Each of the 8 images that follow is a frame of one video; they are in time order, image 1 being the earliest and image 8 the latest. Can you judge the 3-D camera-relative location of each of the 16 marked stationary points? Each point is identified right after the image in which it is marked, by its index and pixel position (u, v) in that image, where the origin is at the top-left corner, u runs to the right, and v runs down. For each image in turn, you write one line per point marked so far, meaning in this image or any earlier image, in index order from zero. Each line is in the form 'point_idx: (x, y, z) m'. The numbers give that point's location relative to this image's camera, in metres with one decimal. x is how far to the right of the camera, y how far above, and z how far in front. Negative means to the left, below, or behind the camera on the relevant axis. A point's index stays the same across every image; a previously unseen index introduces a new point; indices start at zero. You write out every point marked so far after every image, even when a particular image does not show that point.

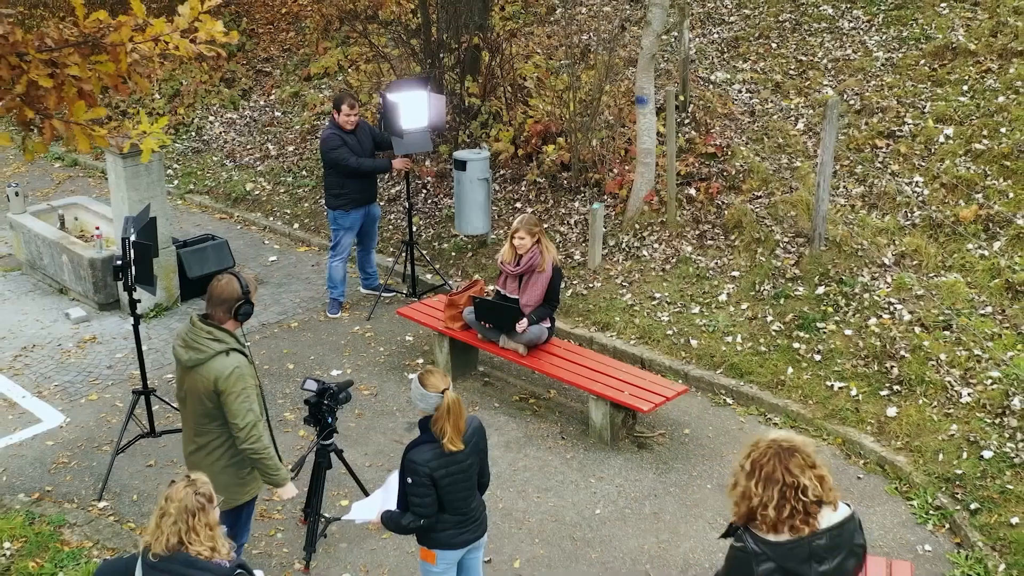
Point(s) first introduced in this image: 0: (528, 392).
0: (+0.1, -0.4, +5.6) m
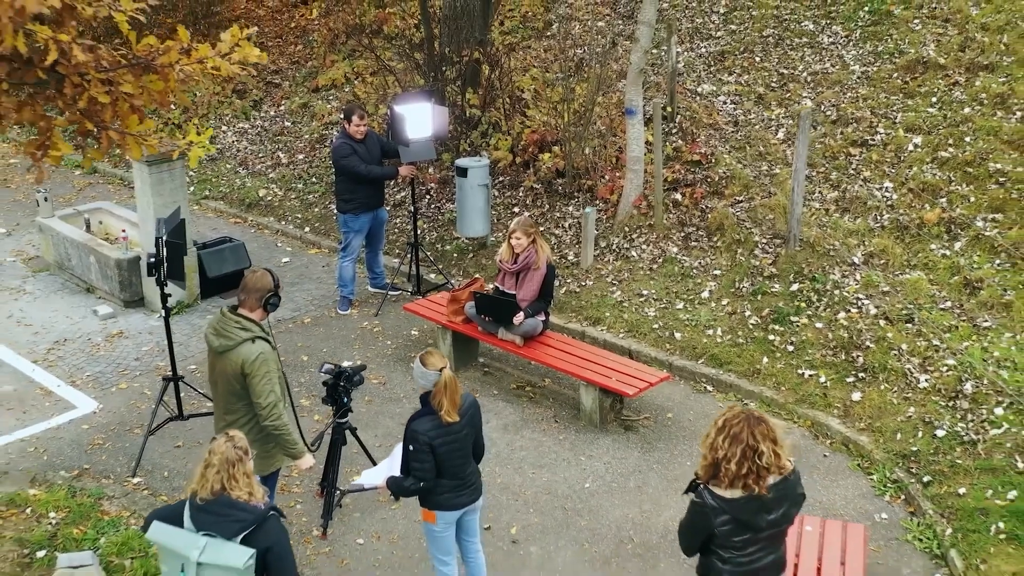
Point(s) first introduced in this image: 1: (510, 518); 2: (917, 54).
0: (+0.1, -0.4, +6.1) m
1: (0.0, -0.8, +4.8) m
2: (+2.2, +1.3, +7.8) m
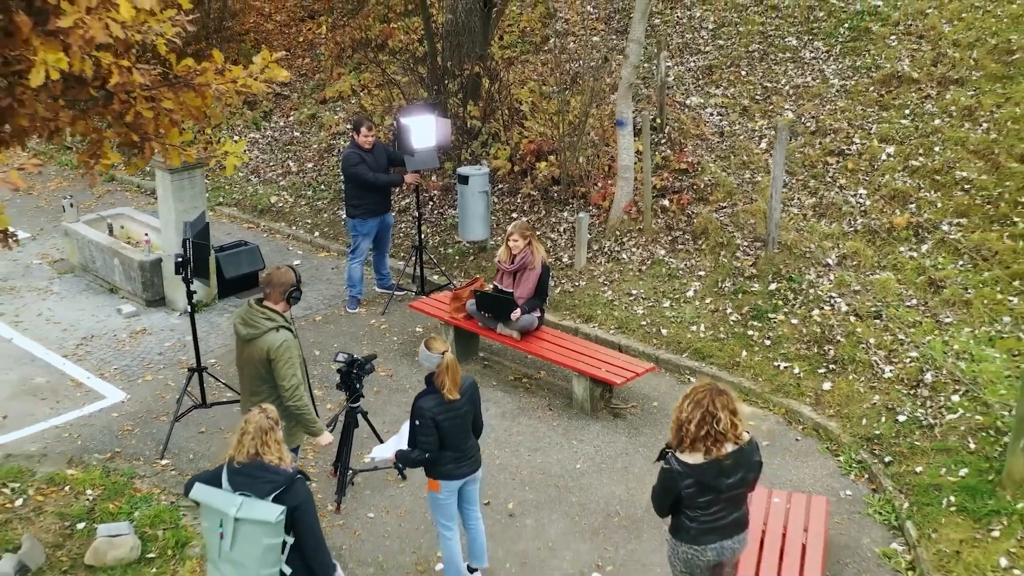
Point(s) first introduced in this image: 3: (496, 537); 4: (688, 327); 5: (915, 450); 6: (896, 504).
0: (0.0, -0.4, +6.5) m
1: (0.0, -0.8, +5.3) m
2: (+2.2, +1.3, +8.3) m
3: (-0.1, -0.9, +5.0) m
4: (+0.8, -0.2, +6.6) m
5: (+1.5, -0.6, +5.3) m
6: (+1.3, -0.8, +5.0) m
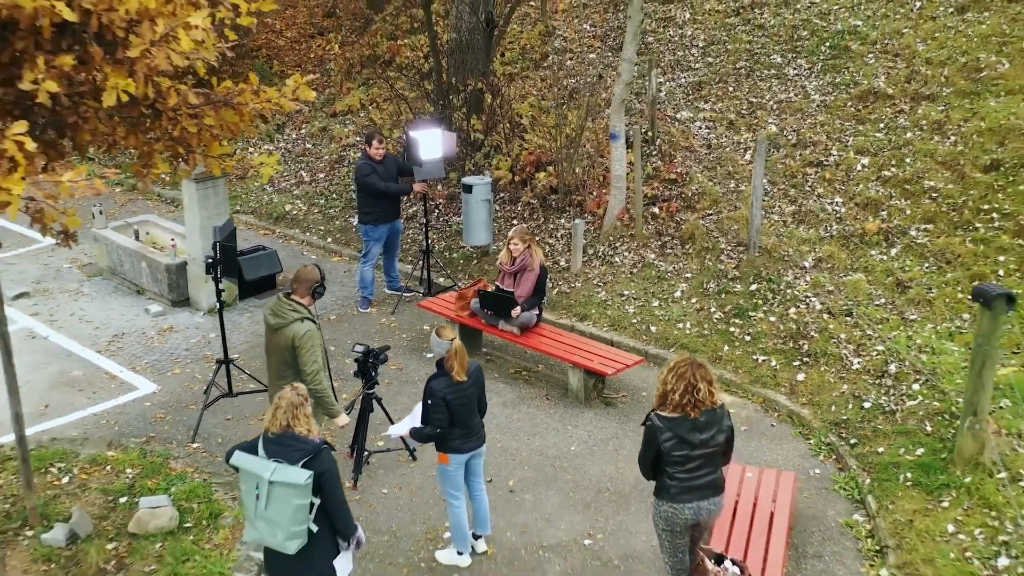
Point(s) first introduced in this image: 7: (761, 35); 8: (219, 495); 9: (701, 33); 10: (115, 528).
0: (0.0, -0.4, +7.1) m
1: (0.0, -0.8, +5.8) m
2: (+2.2, +1.2, +8.8) m
3: (-0.1, -0.9, +5.5) m
4: (+0.8, -0.2, +7.1) m
5: (+1.5, -0.6, +5.8) m
6: (+1.3, -0.7, +5.5) m
7: (+1.8, +1.8, +10.2) m
8: (-1.2, -0.8, +5.7) m
9: (+1.4, +1.9, +10.7) m
10: (-1.5, -0.9, +5.4) m
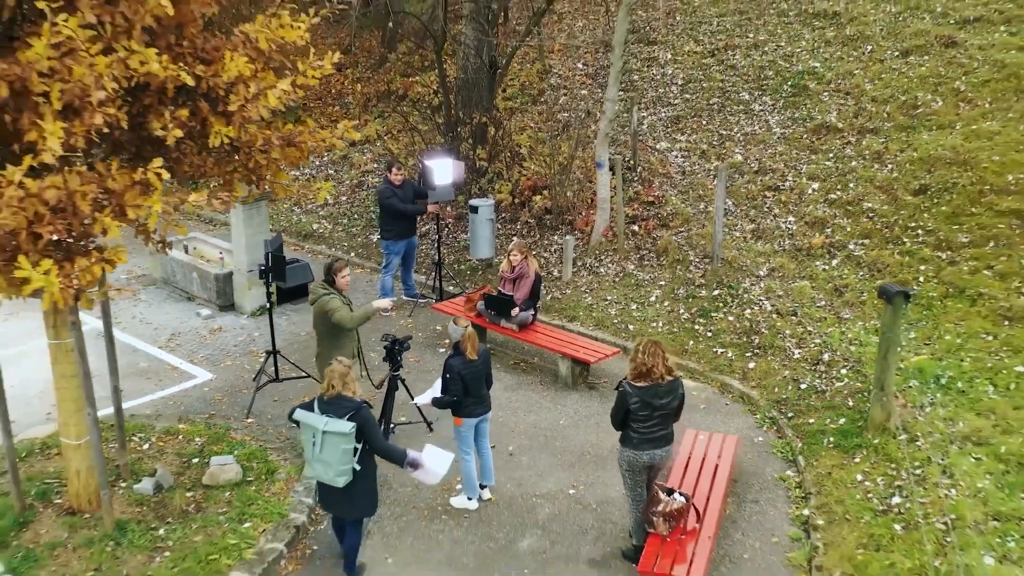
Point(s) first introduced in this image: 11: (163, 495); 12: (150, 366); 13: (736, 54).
0: (0.0, -0.4, +8.4) m
1: (0.0, -0.8, +7.1) m
2: (+2.2, +1.2, +10.1) m
3: (-0.1, -0.9, +6.8) m
4: (+0.8, -0.2, +8.4) m
5: (+1.5, -0.6, +7.1) m
6: (+1.3, -0.7, +6.8) m
7: (+1.8, +1.7, +11.5) m
8: (-1.2, -0.8, +7.0) m
9: (+1.4, +1.8, +12.0) m
10: (-1.5, -0.9, +6.7) m
11: (-1.6, -0.9, +6.5) m
12: (-2.1, -0.5, +8.4) m
13: (+1.9, +1.9, +11.9) m
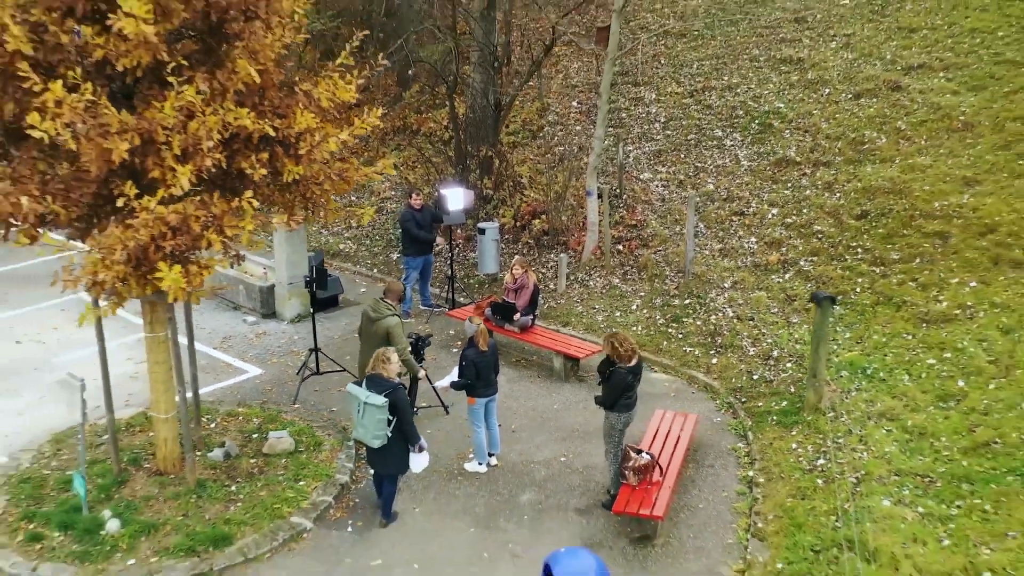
0: (+0.1, -0.5, +9.9) m
1: (0.0, -0.8, +8.6) m
2: (+2.2, +1.1, +11.7) m
3: (0.0, -0.9, +8.3) m
4: (+0.8, -0.3, +10.0) m
5: (+1.5, -0.6, +8.6) m
6: (+1.4, -0.8, +8.4) m
7: (+1.8, +1.6, +13.1) m
8: (-1.2, -0.9, +8.6) m
9: (+1.4, +1.7, +13.6) m
10: (-1.5, -0.9, +8.2) m
11: (-1.6, -1.0, +8.0) m
12: (-2.1, -0.5, +9.9) m
13: (+1.9, +1.8, +13.5) m
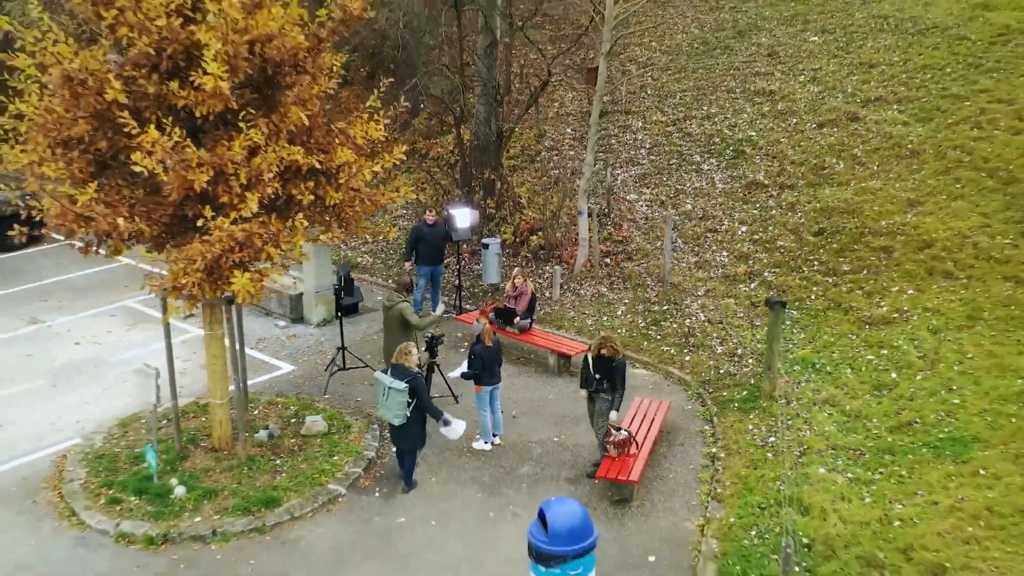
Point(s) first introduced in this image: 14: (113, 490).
0: (+0.1, -0.5, +11.3) m
1: (0.0, -0.9, +10.1) m
2: (+2.2, +1.0, +13.2) m
3: (0.0, -0.9, +9.8) m
4: (+0.8, -0.3, +11.4) m
5: (+1.5, -0.7, +10.1) m
6: (+1.4, -0.8, +9.8) m
7: (+1.8, +1.5, +14.6) m
8: (-1.2, -0.9, +10.0) m
9: (+1.4, +1.6, +15.1) m
10: (-1.5, -1.0, +9.7) m
11: (-1.6, -1.0, +9.5) m
12: (-2.1, -0.6, +11.4) m
13: (+1.9, +1.7, +14.9) m
14: (-2.4, -1.2, +8.8) m
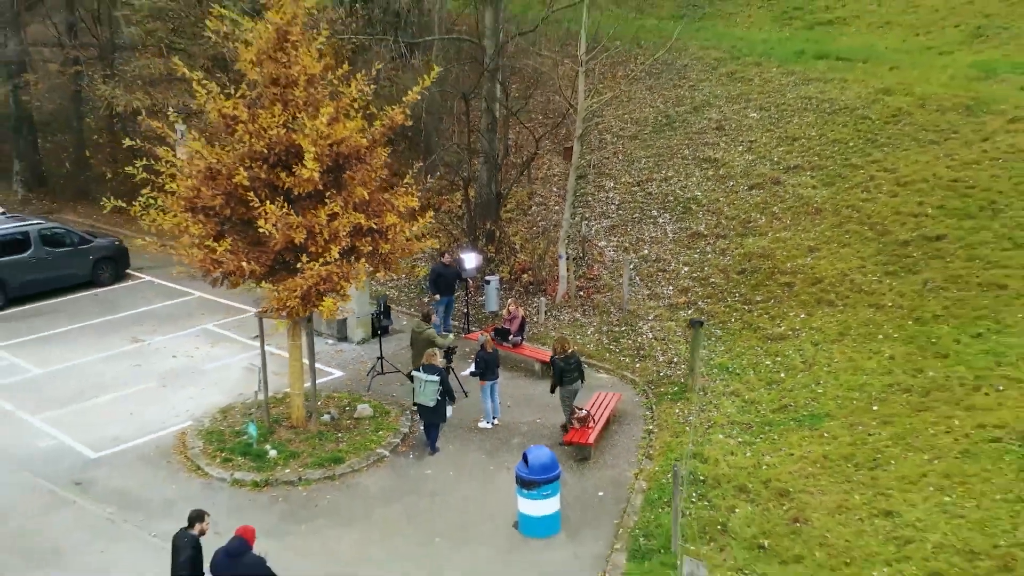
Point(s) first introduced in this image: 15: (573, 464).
0: (0.0, -0.8, +15.0) m
1: (0.0, -1.1, +13.7) m
2: (+2.2, +0.7, +16.9) m
3: (-0.1, -1.2, +13.4) m
4: (+0.8, -0.6, +15.1) m
5: (+1.4, -0.9, +13.7) m
6: (+1.3, -1.1, +13.5) m
7: (+1.8, +1.1, +18.3) m
8: (-1.2, -1.1, +13.7) m
9: (+1.4, +1.2, +18.8) m
10: (-1.5, -1.2, +13.3) m
11: (-1.6, -1.2, +13.1) m
12: (-2.2, -0.9, +15.1) m
13: (+1.8, +1.3, +18.7) m
14: (-2.5, -1.4, +12.4) m
15: (+0.5, -1.5, +11.9) m
